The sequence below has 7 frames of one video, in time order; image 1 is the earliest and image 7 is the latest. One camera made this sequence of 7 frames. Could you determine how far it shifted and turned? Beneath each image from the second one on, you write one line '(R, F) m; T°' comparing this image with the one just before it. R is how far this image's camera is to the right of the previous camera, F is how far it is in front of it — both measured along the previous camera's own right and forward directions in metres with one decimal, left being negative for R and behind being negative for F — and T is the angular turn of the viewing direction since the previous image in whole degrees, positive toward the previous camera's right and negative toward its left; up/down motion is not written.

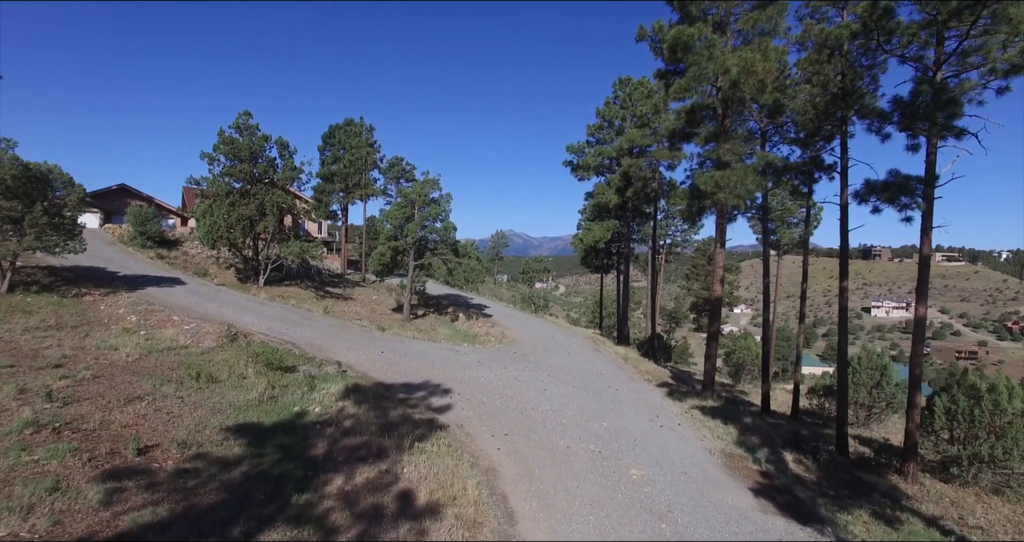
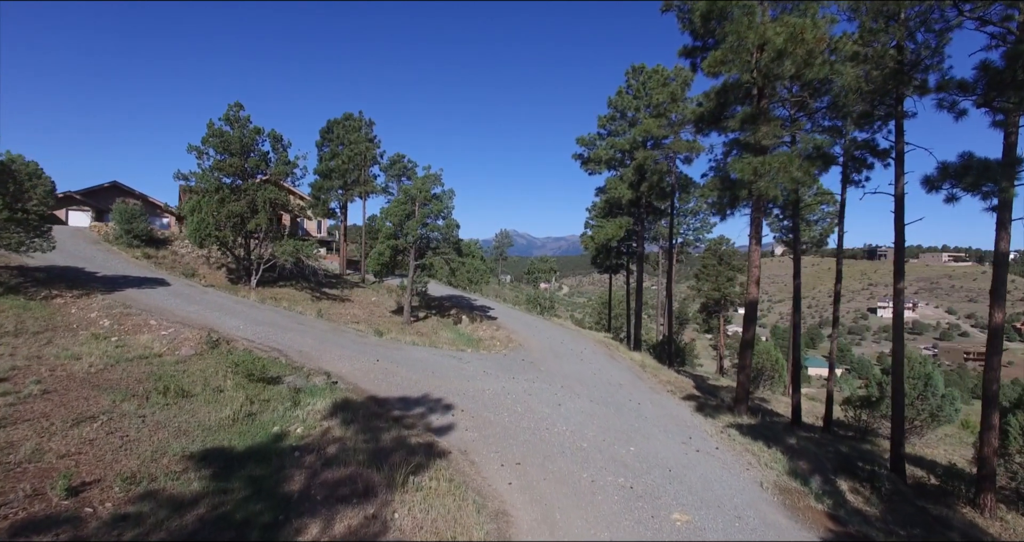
(-0.1, +1.2) m; 0°
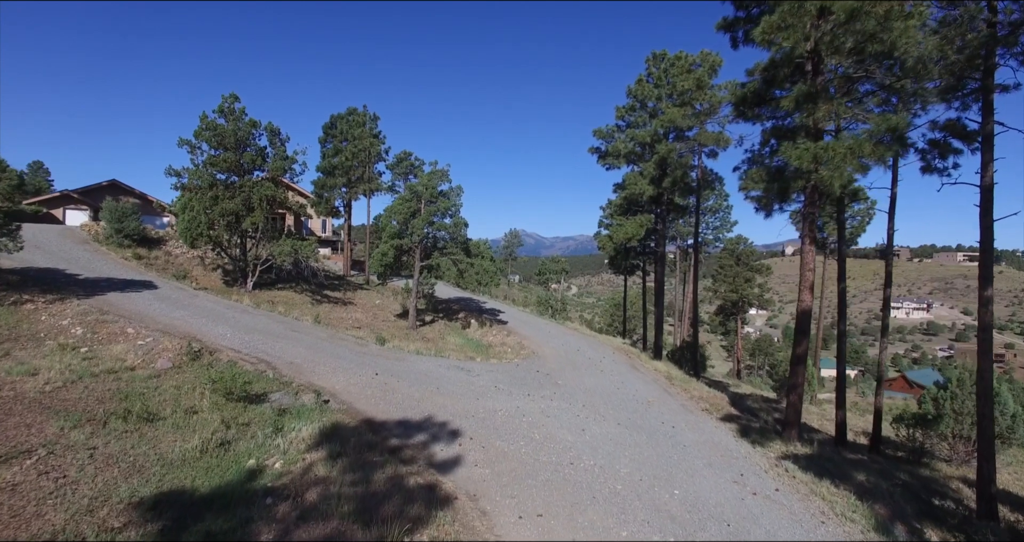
(-0.1, +1.3) m; -1°
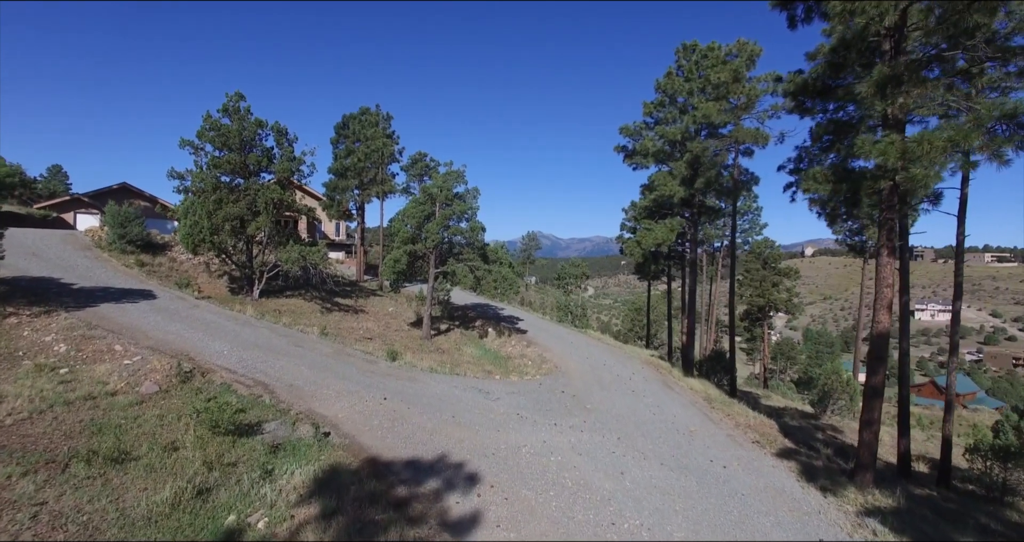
(-0.1, +1.2) m; -1°
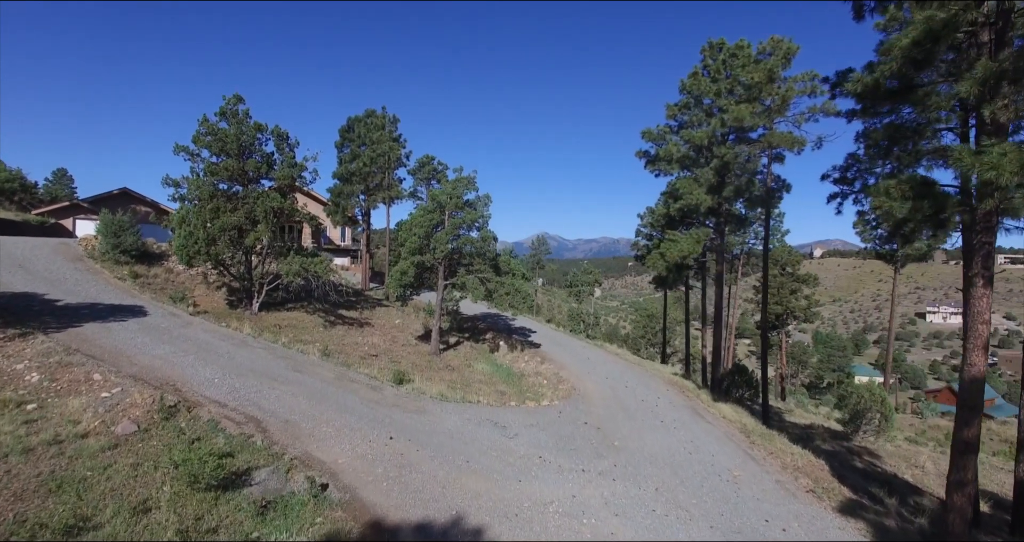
(-0.2, +1.1) m; -1°
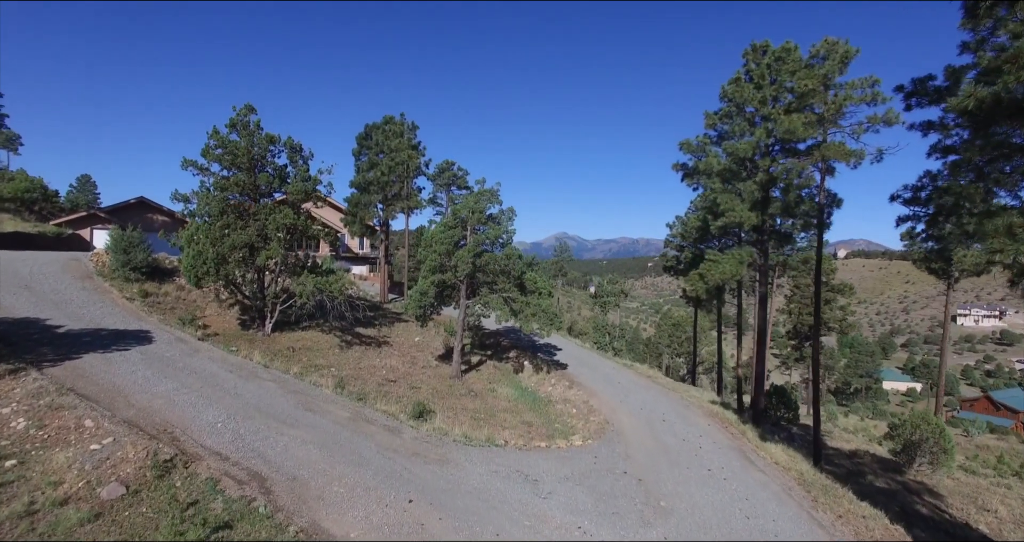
(-0.2, +1.1) m; -2°
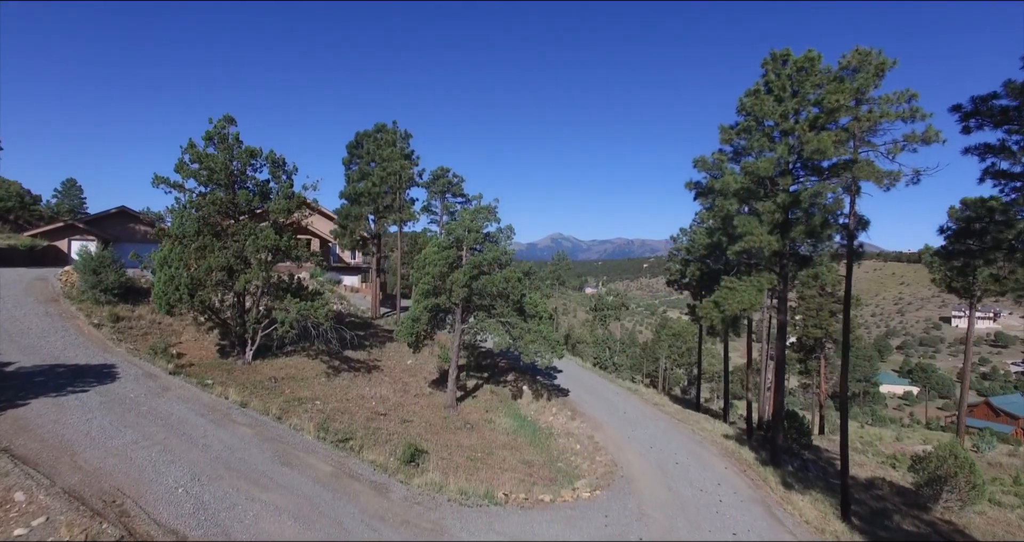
(-0.1, +1.2) m; 0°
